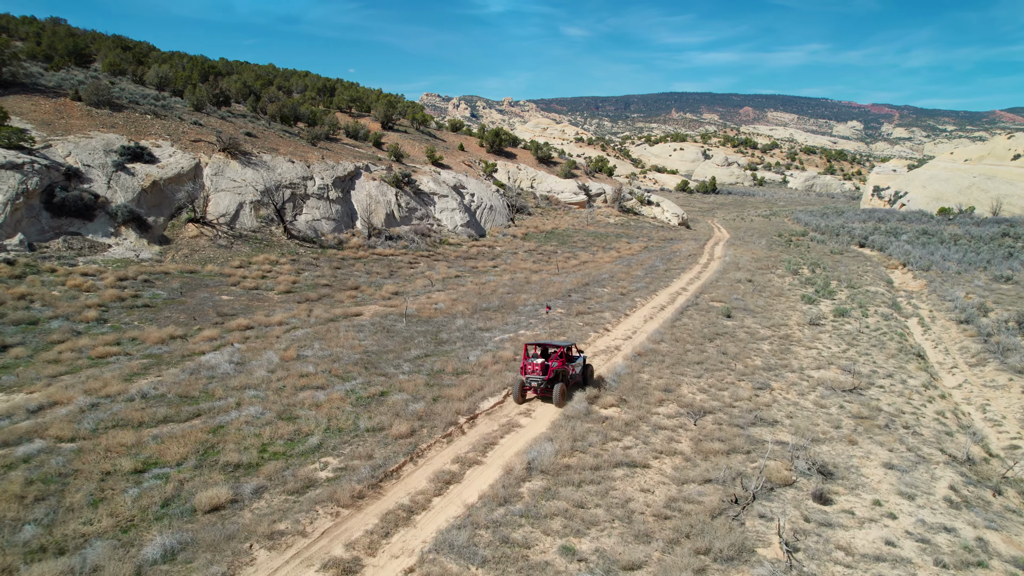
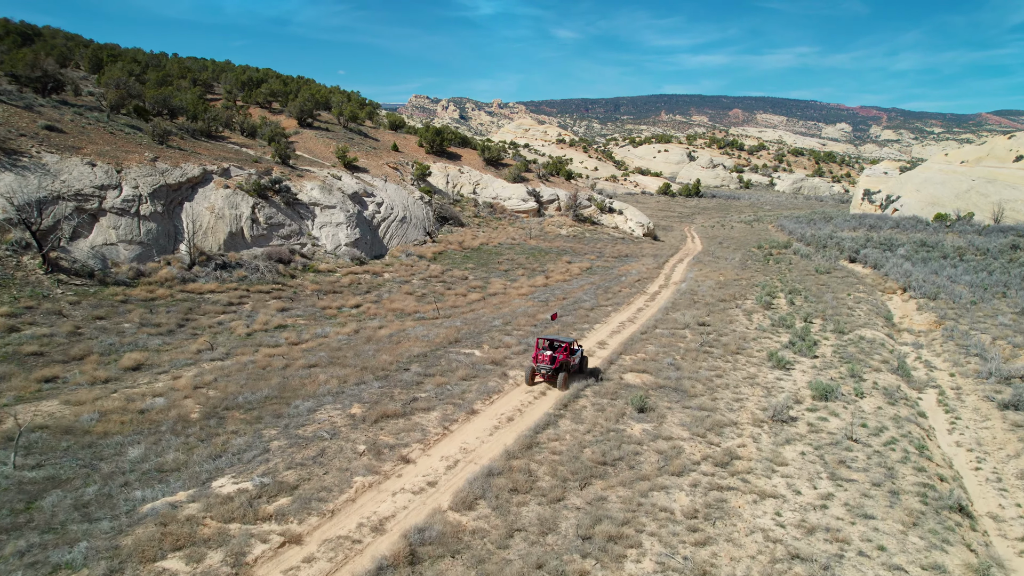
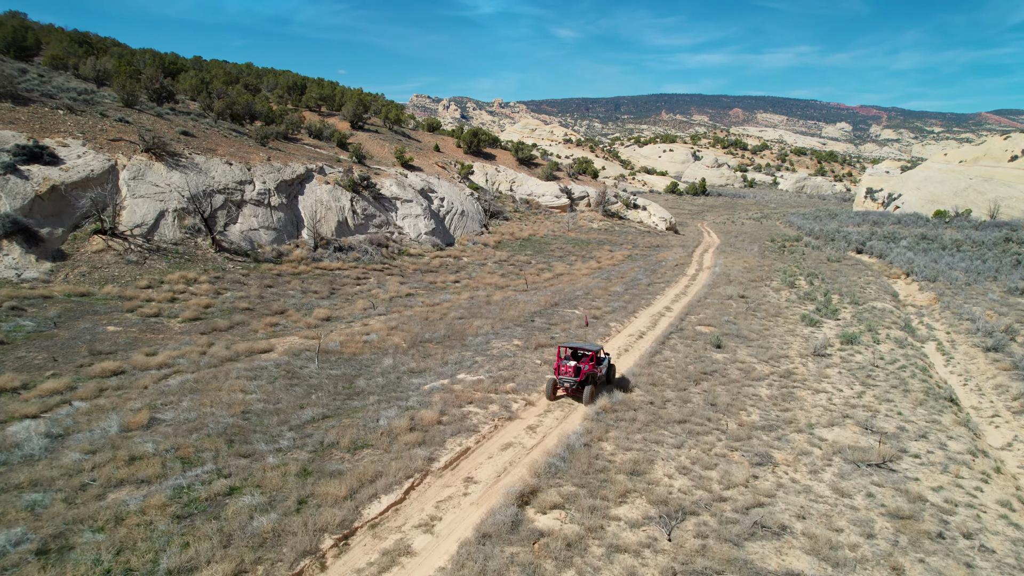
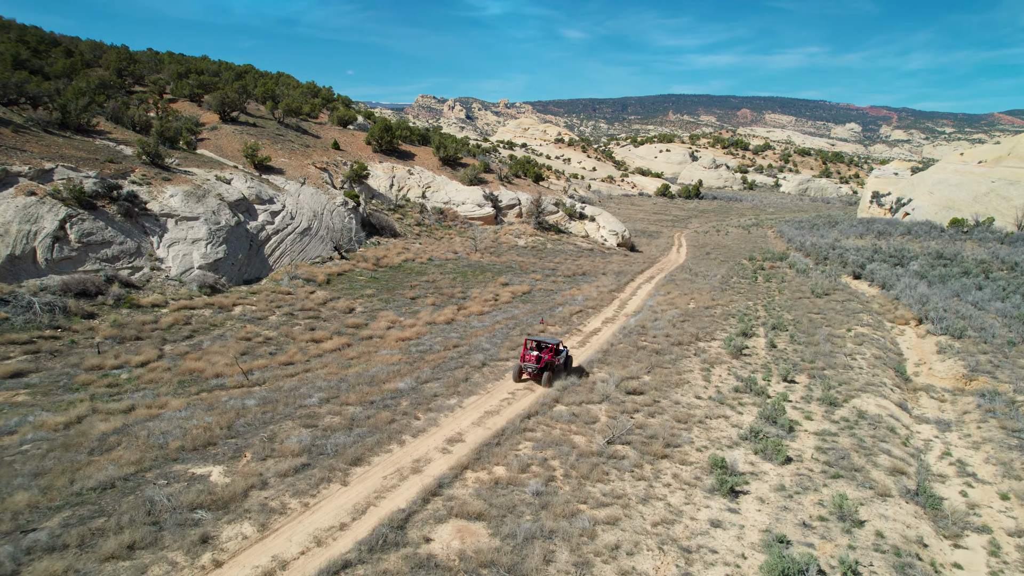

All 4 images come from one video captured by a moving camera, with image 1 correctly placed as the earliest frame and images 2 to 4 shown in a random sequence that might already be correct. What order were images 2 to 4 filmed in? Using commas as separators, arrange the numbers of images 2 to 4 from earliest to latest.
3, 2, 4
